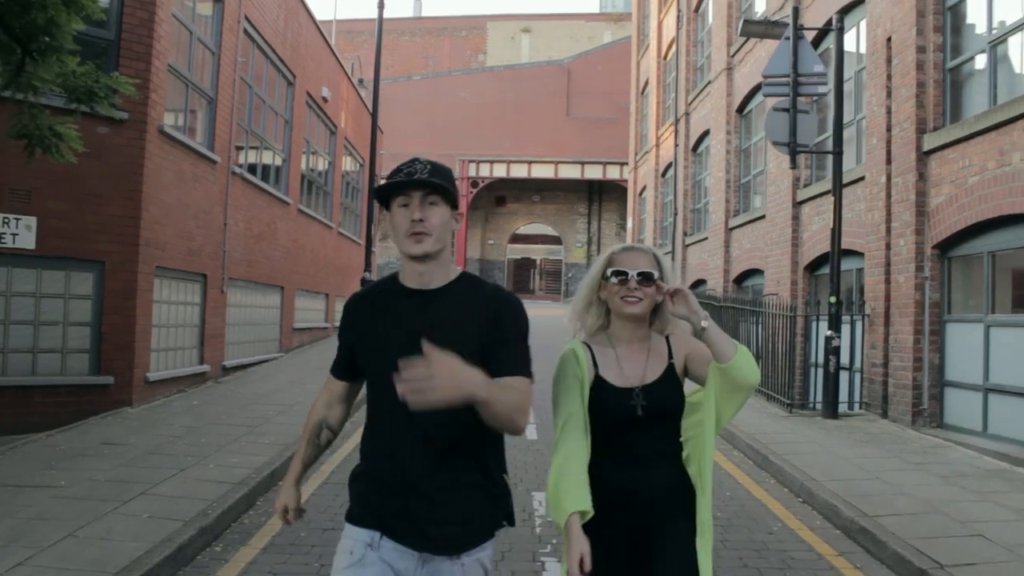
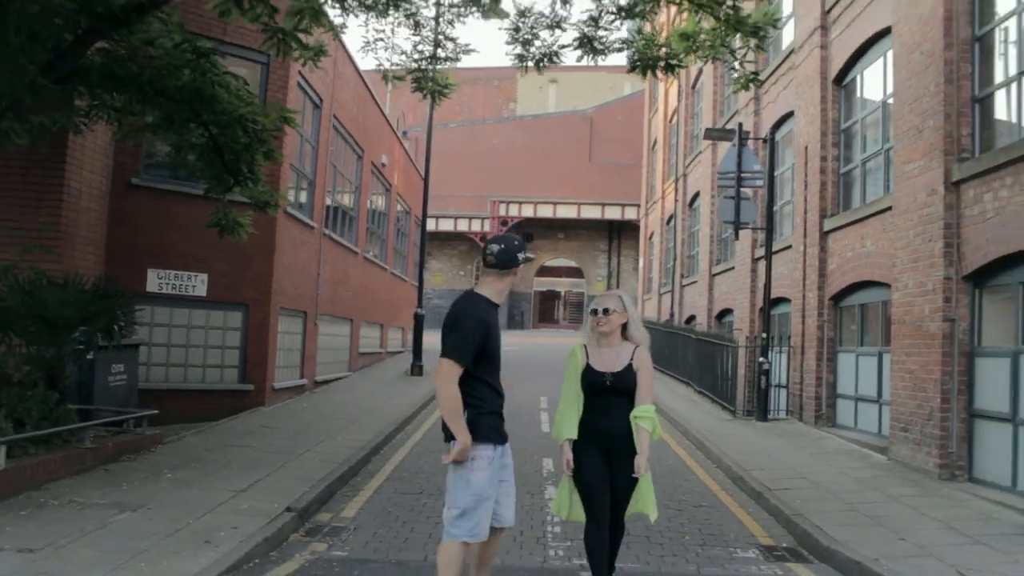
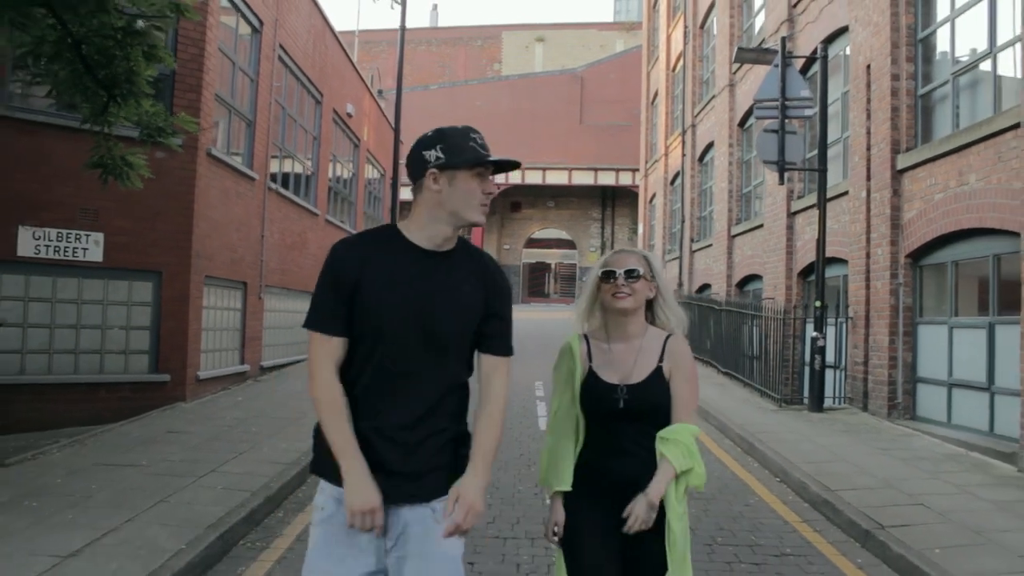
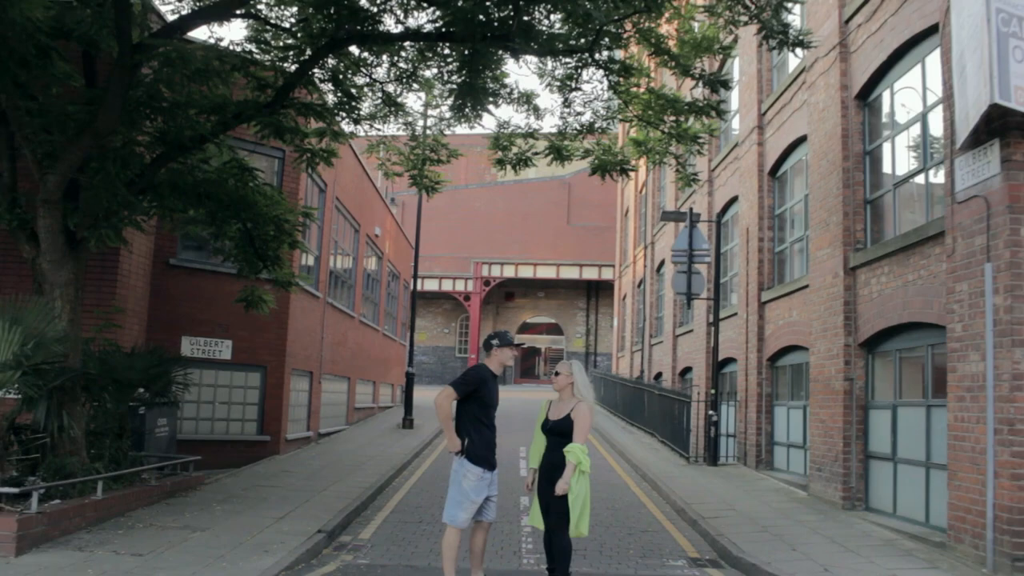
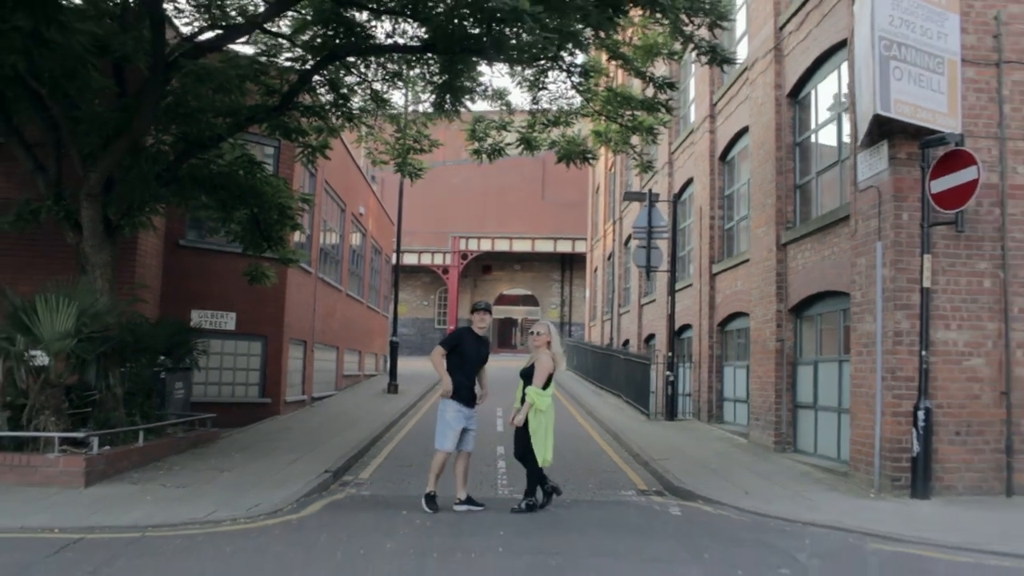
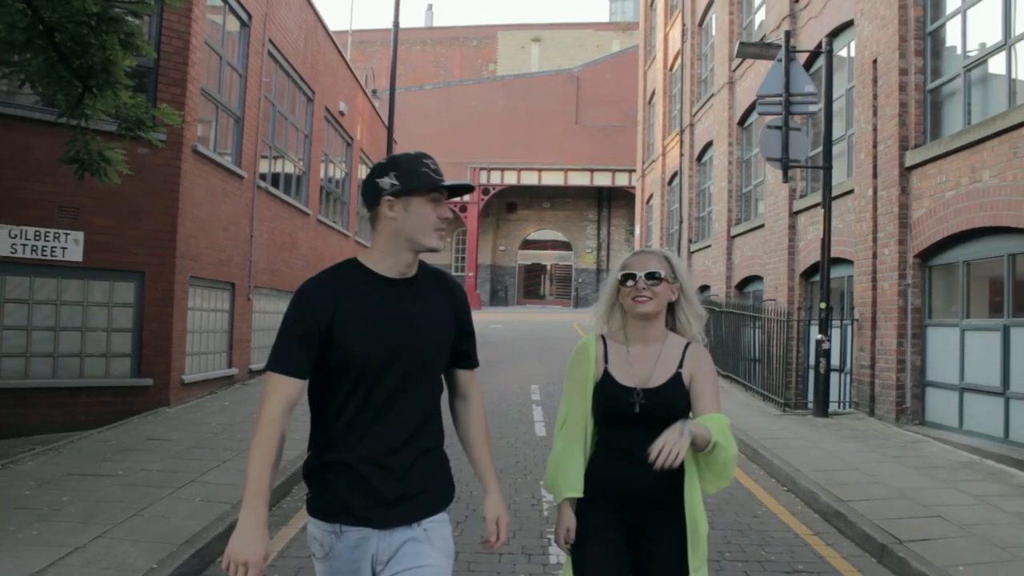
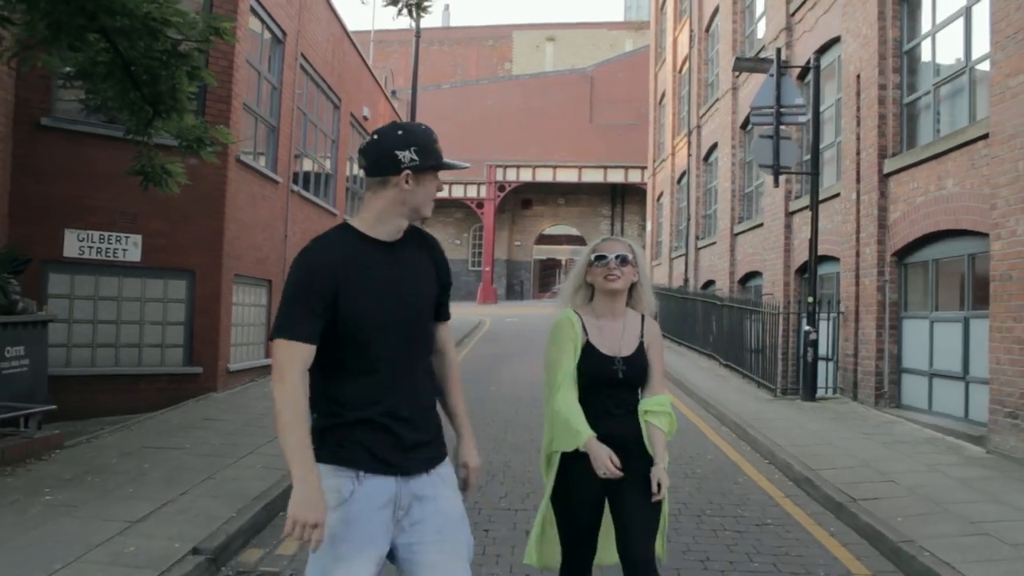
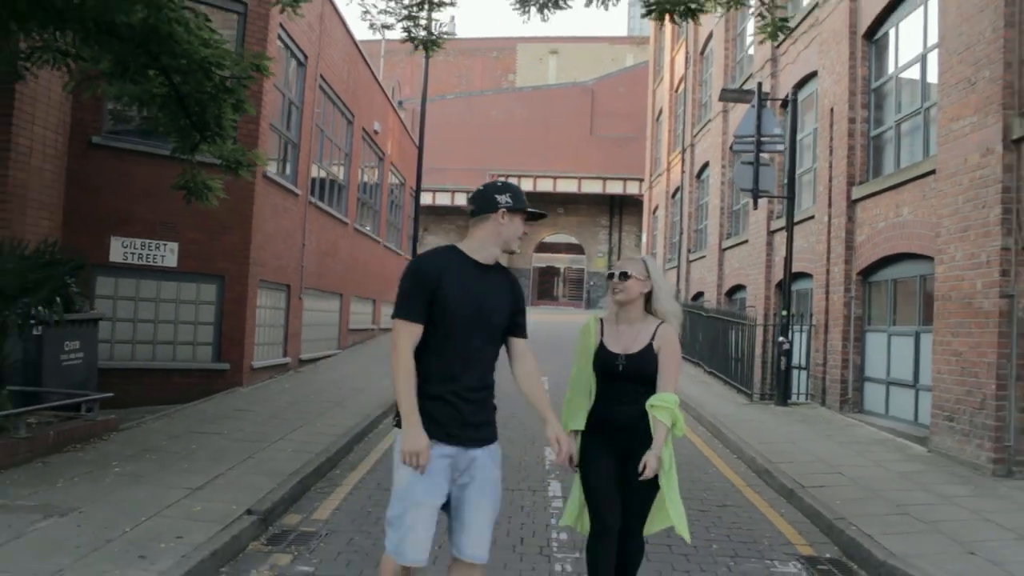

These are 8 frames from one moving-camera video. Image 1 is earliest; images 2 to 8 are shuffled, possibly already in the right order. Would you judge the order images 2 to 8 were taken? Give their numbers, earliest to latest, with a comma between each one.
6, 3, 7, 8, 2, 4, 5
